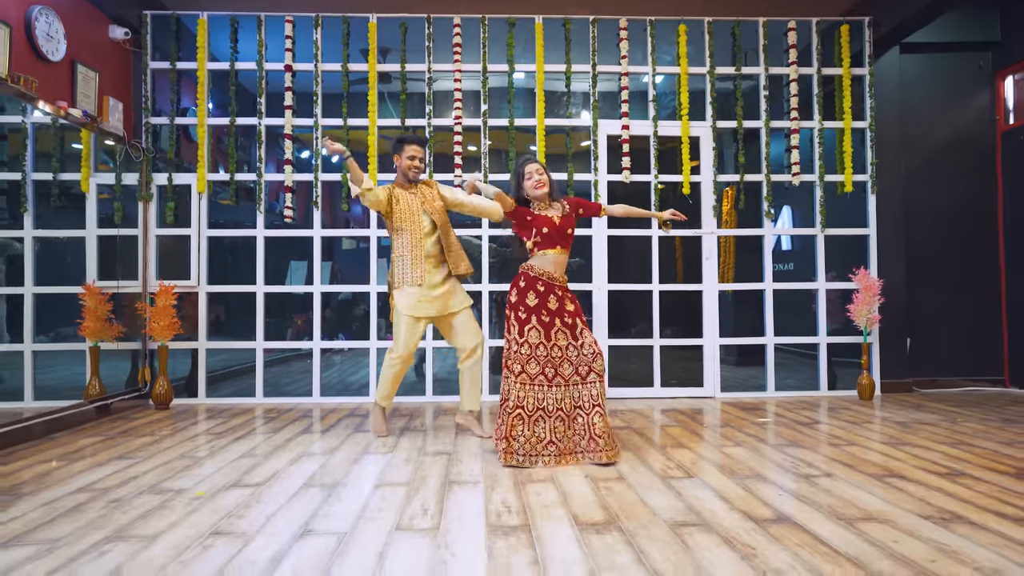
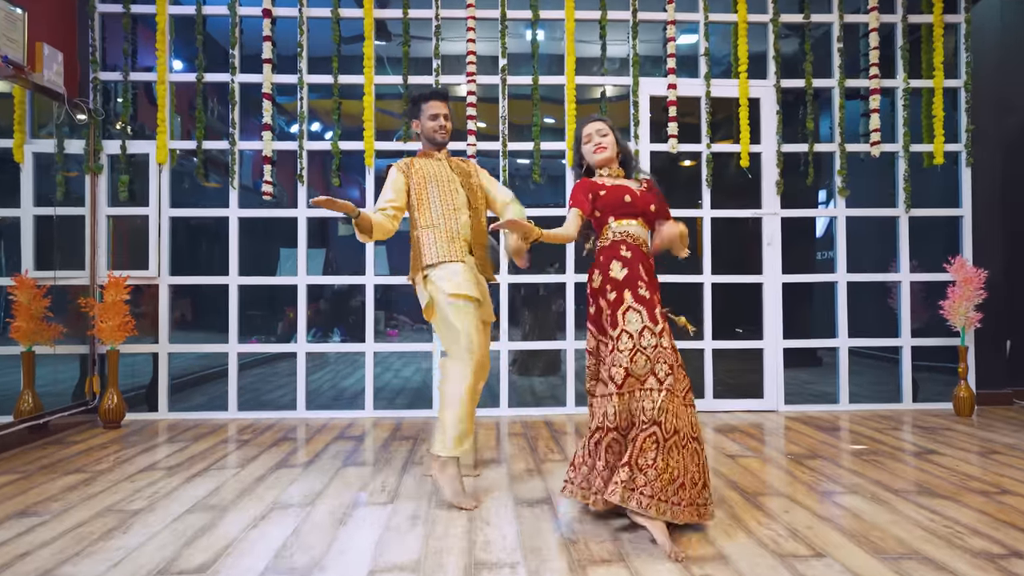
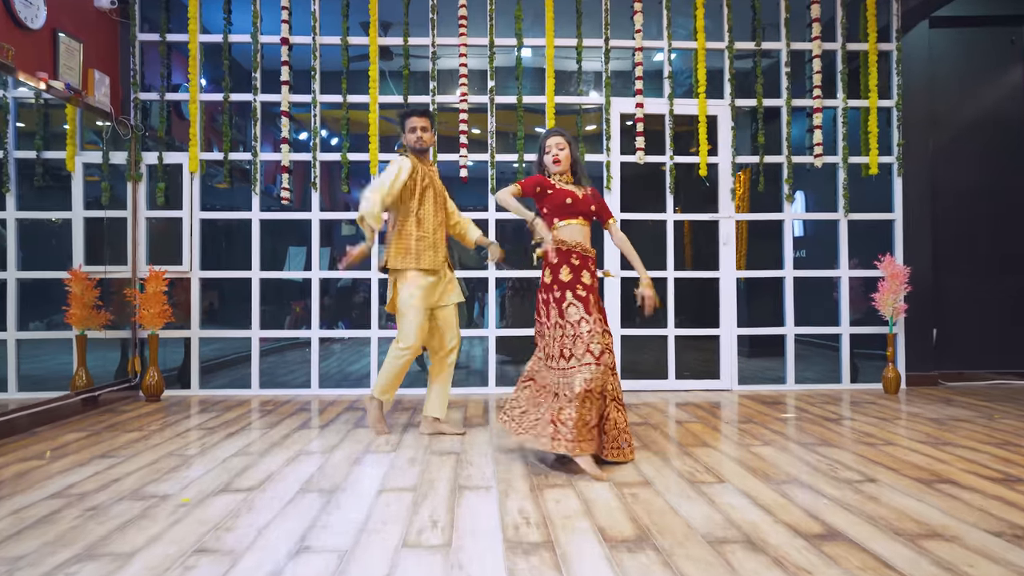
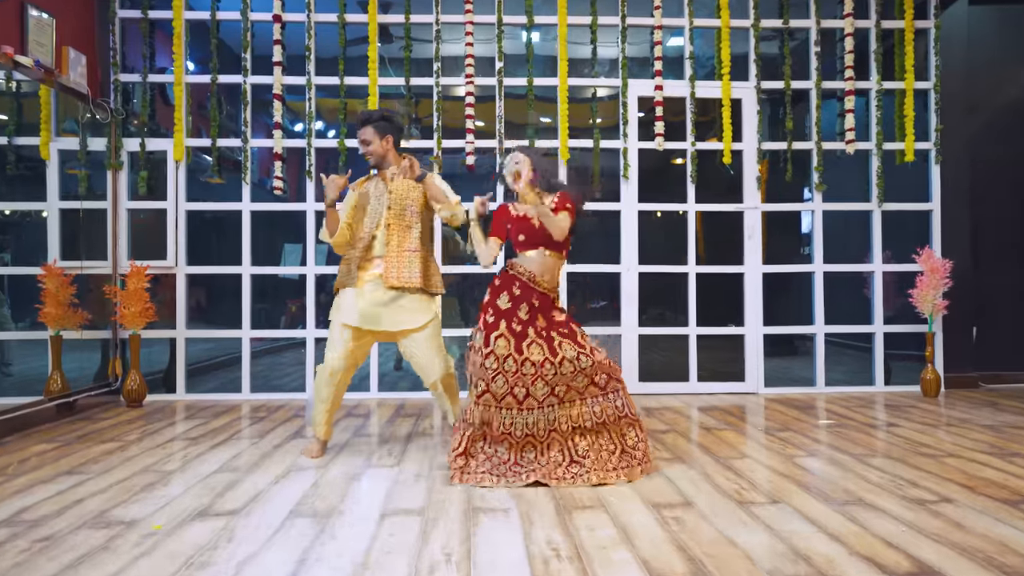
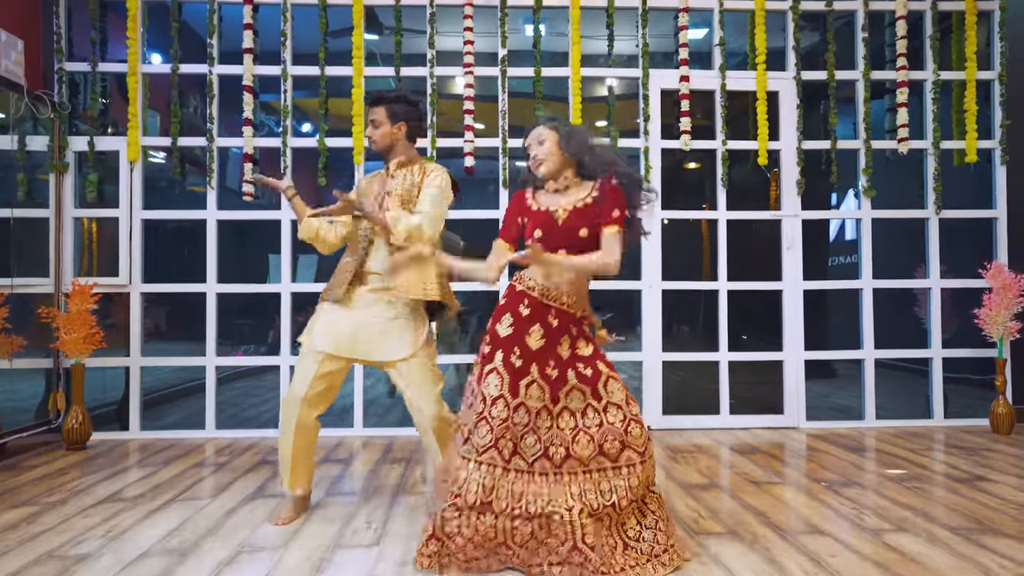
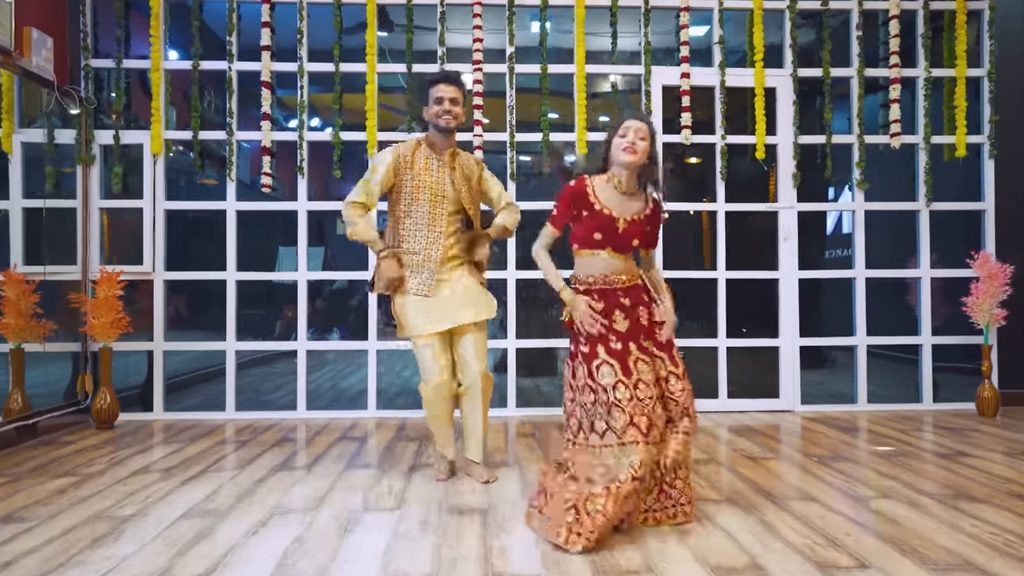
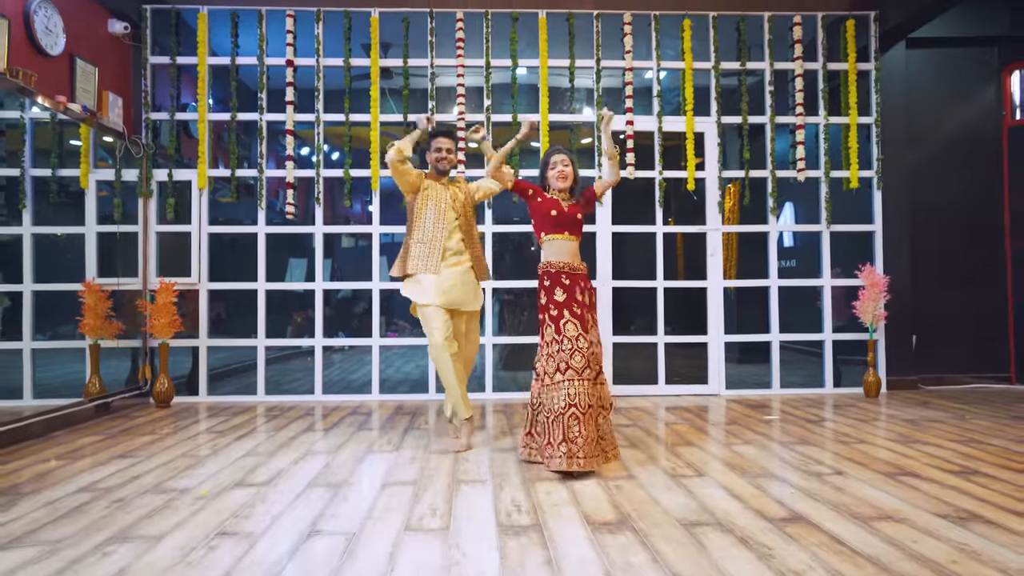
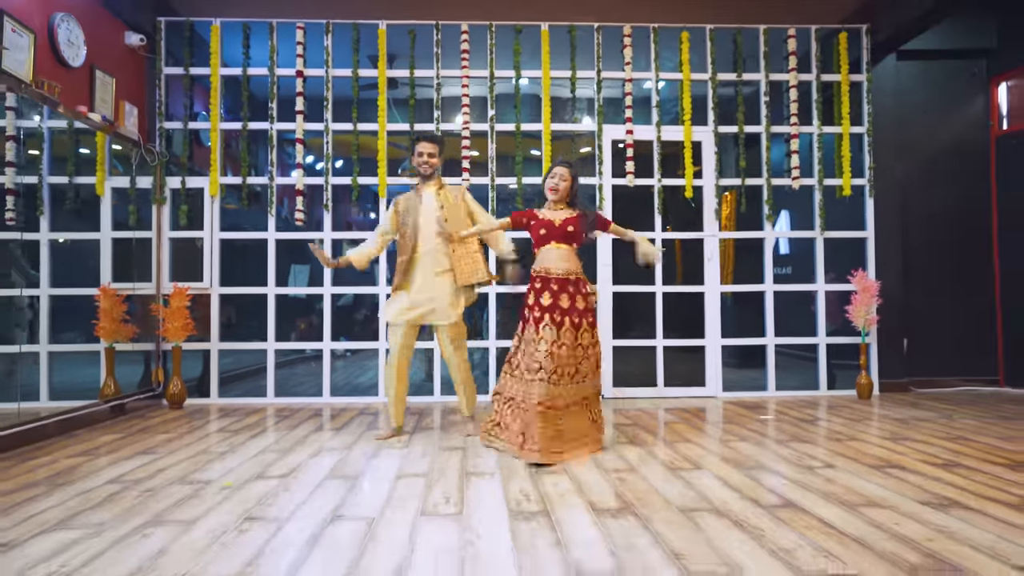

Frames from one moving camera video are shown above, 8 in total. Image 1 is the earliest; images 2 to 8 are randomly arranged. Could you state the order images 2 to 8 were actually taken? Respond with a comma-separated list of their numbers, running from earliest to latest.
3, 2, 7, 4, 6, 5, 8
